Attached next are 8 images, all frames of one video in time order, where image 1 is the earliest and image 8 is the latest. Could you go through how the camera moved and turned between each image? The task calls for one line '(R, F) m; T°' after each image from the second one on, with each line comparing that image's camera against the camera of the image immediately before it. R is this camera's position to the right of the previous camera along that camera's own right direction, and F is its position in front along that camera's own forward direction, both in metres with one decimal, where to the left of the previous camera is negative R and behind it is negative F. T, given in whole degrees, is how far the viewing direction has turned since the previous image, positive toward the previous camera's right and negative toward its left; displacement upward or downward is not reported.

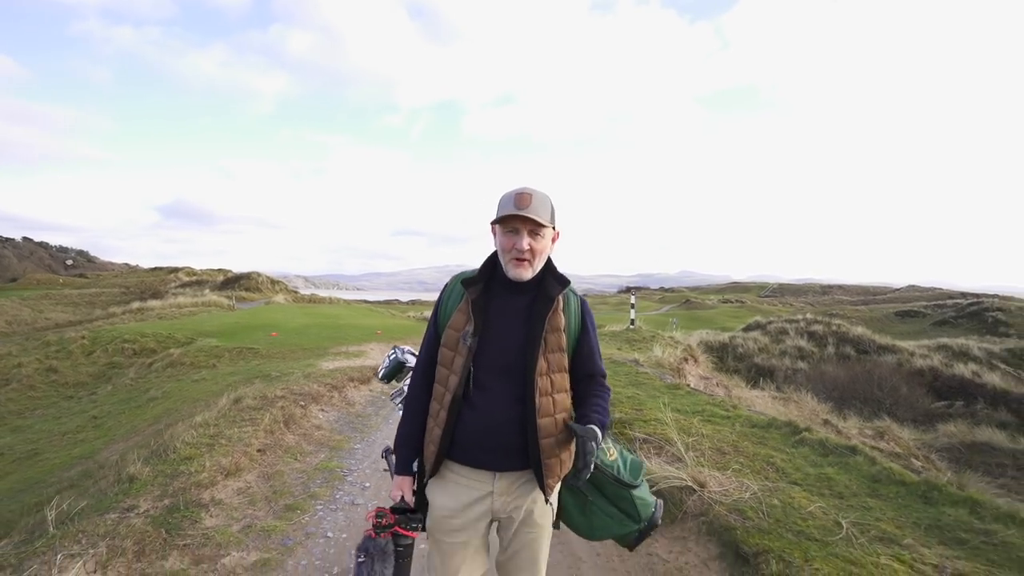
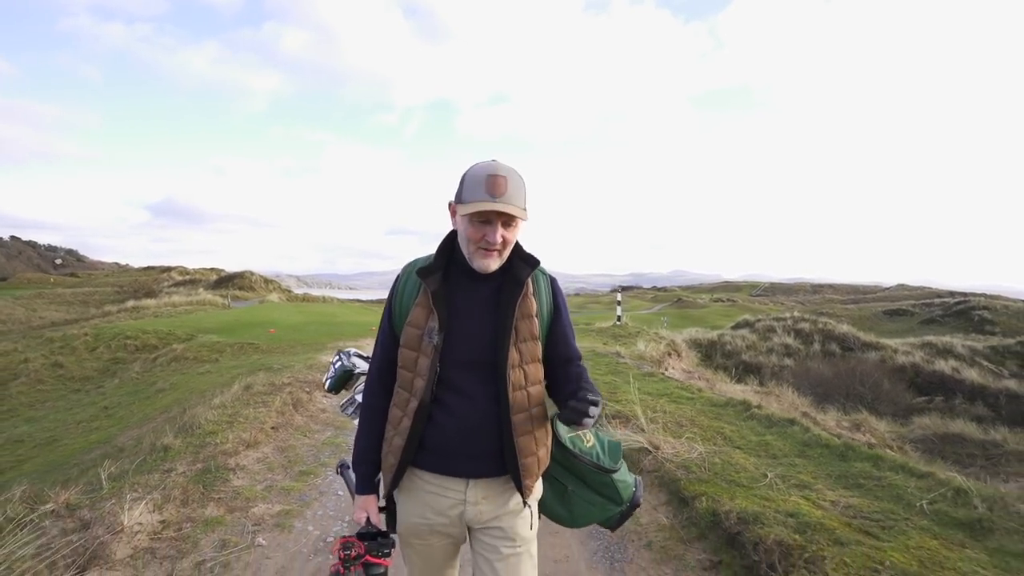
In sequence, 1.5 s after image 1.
(+0.1, -0.8) m; +1°
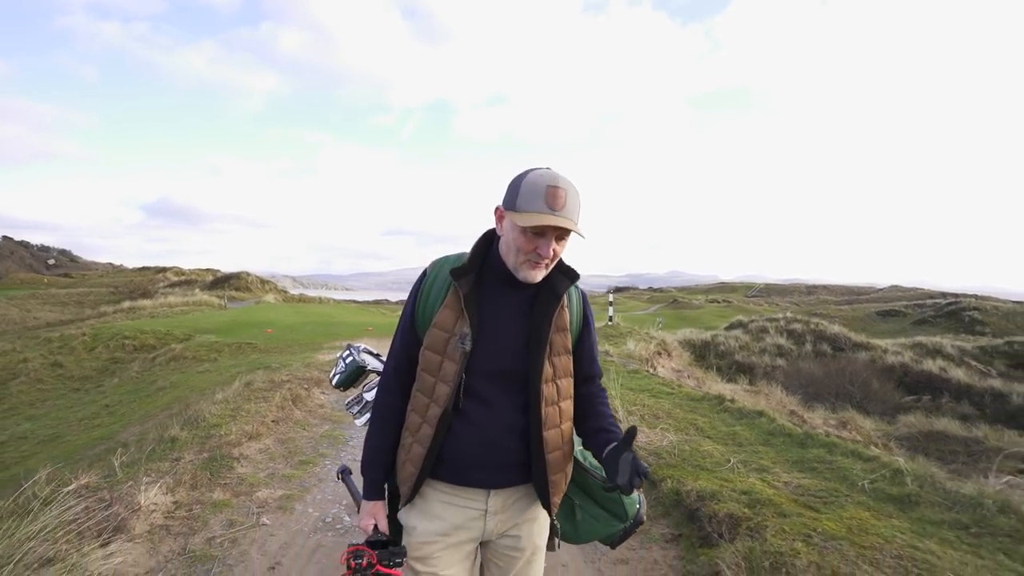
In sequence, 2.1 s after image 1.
(+0.1, -0.4) m; 0°
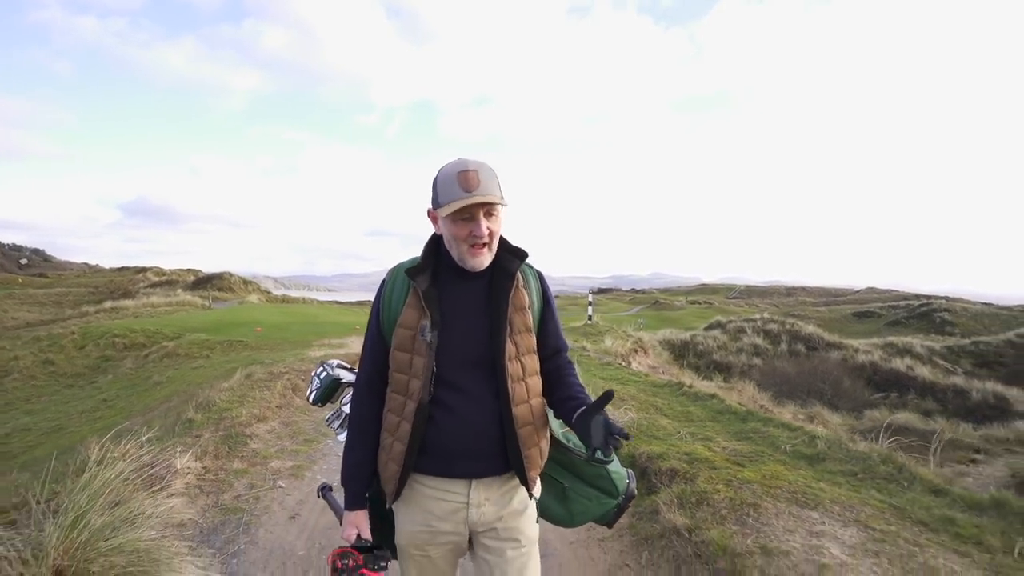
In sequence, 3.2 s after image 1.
(0.0, -0.9) m; +2°
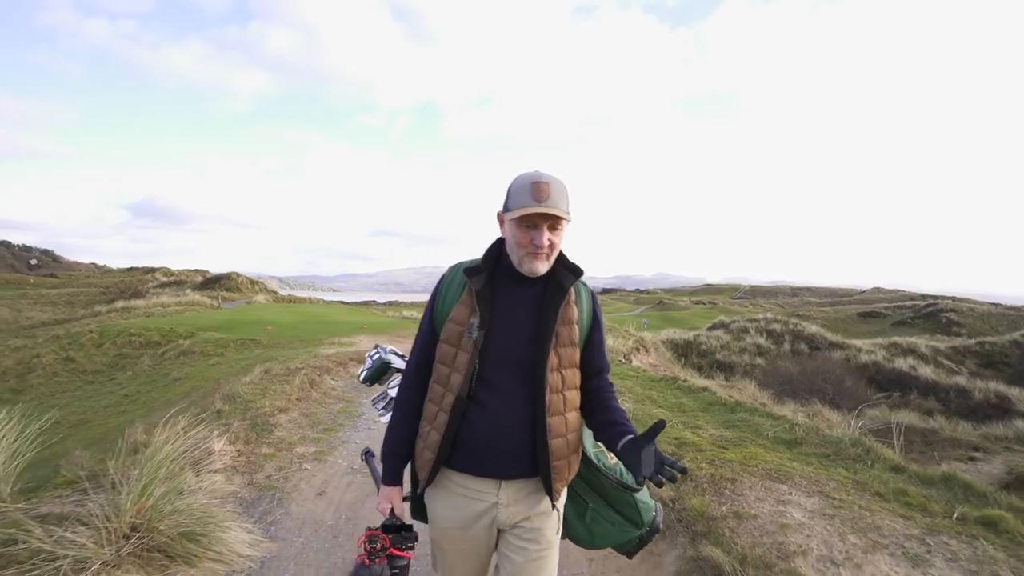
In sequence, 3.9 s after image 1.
(0.0, -0.5) m; 0°
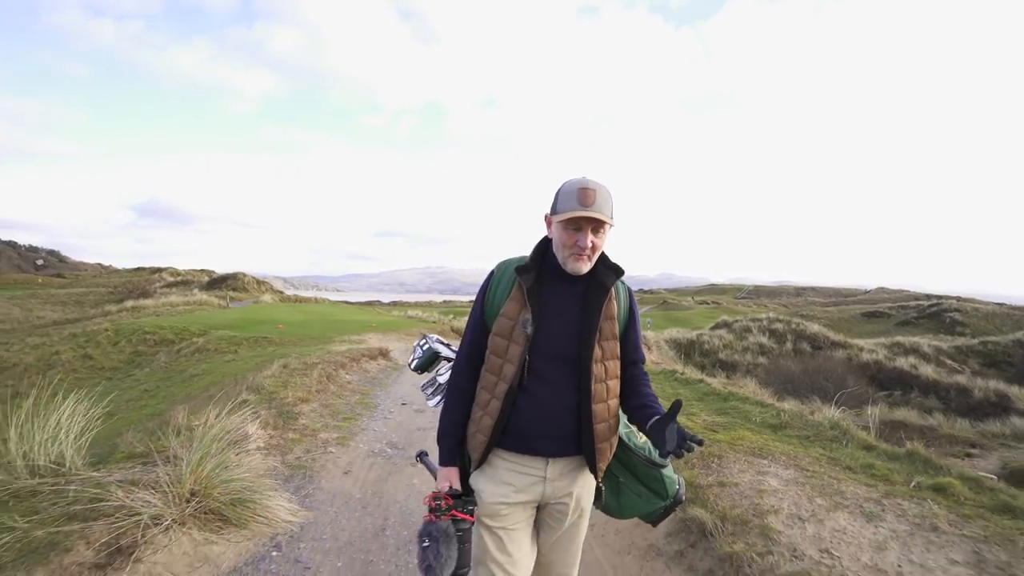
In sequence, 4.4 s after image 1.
(-0.1, -0.6) m; 0°
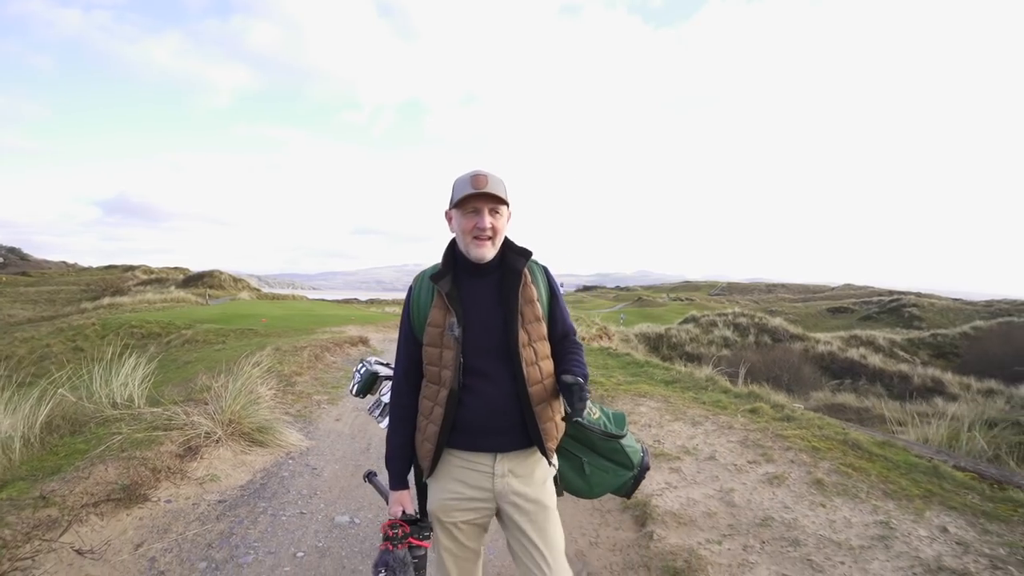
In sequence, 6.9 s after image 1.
(+0.4, -1.9) m; +2°
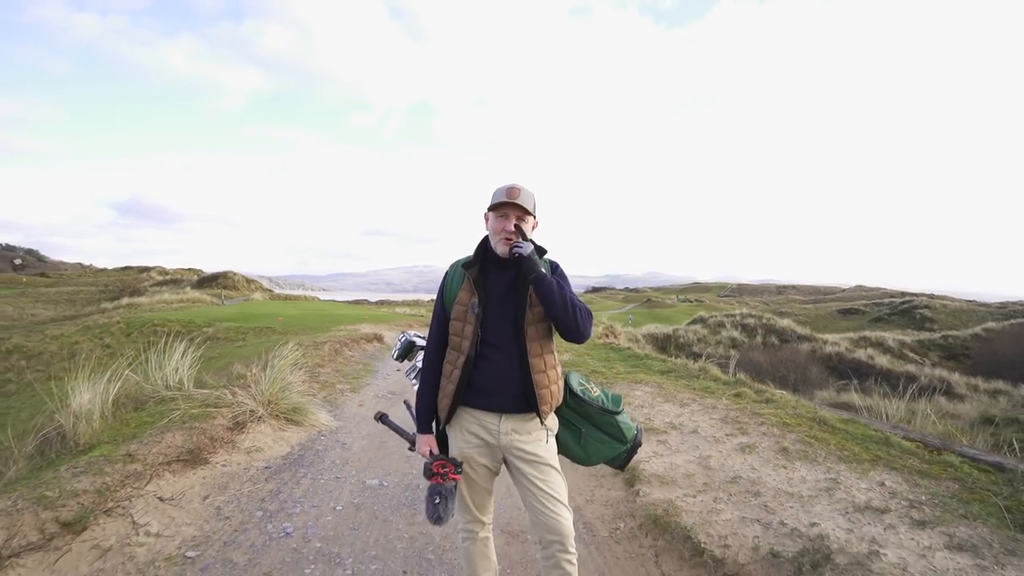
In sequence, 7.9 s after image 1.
(0.0, -0.7) m; -1°
